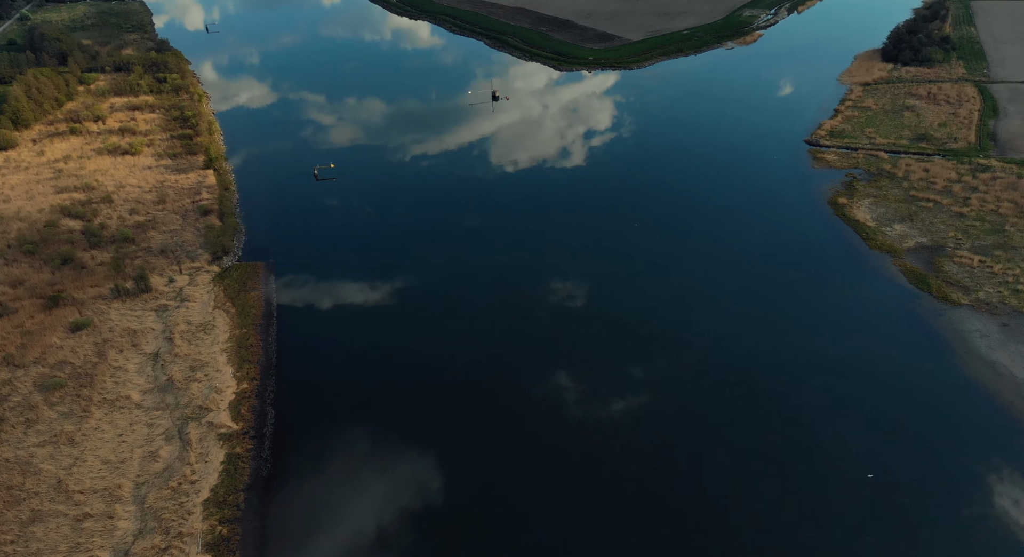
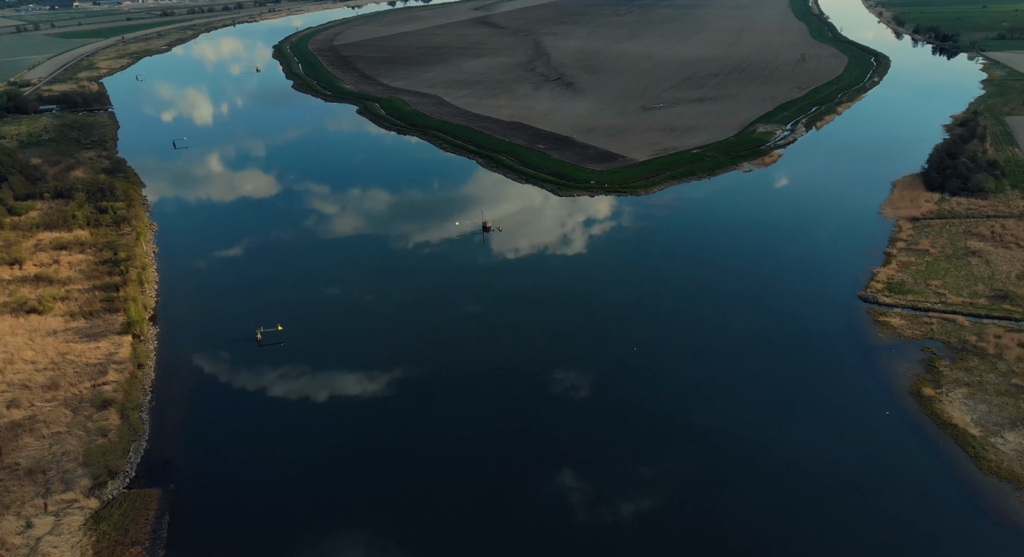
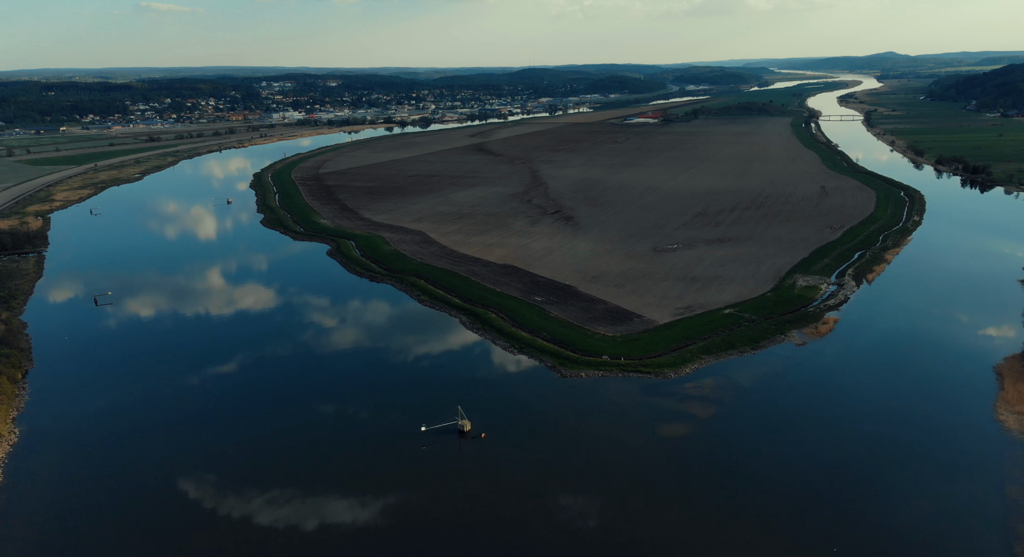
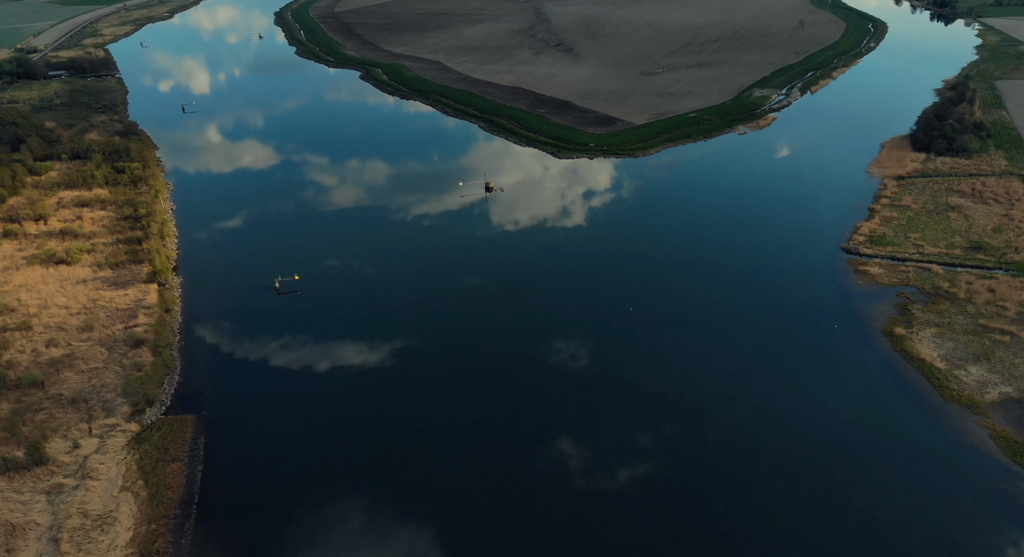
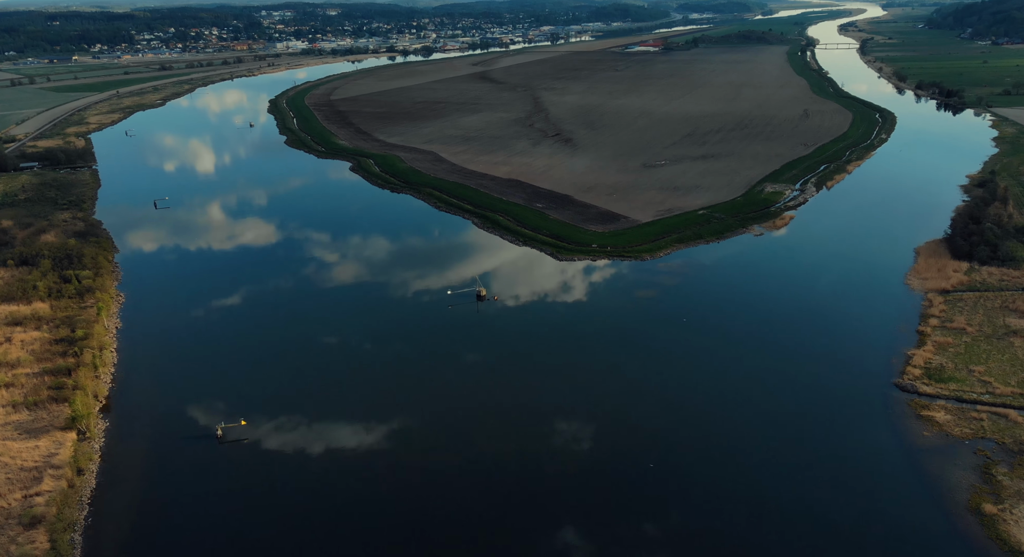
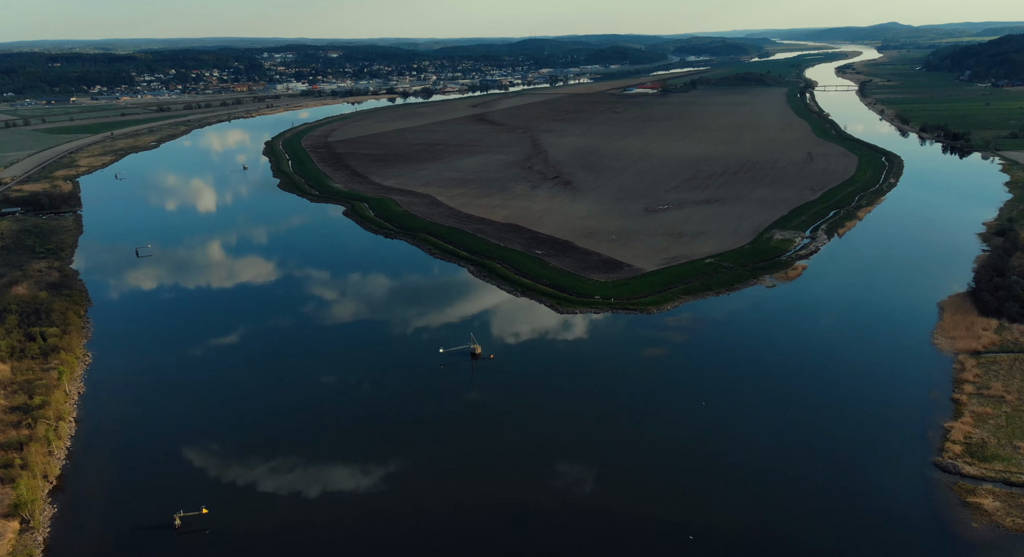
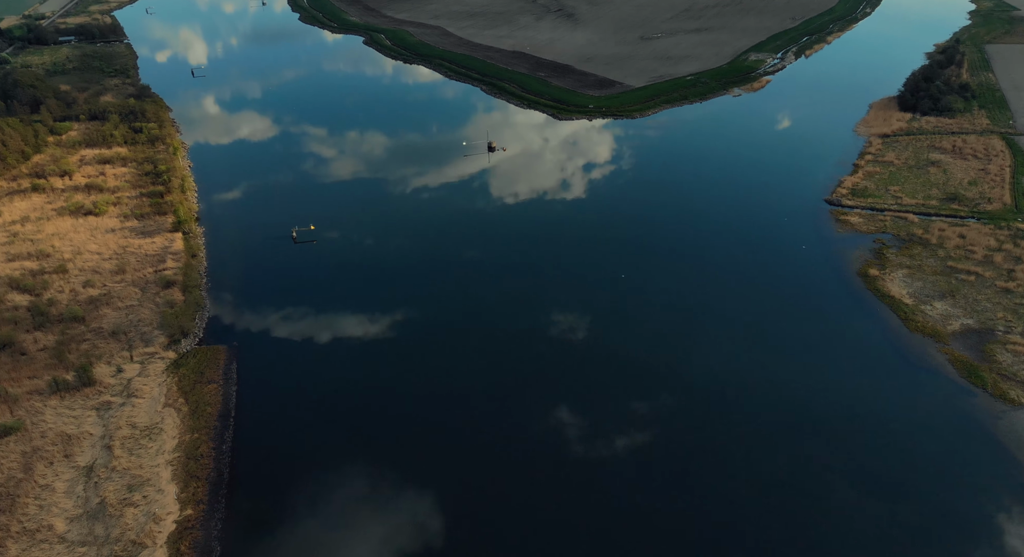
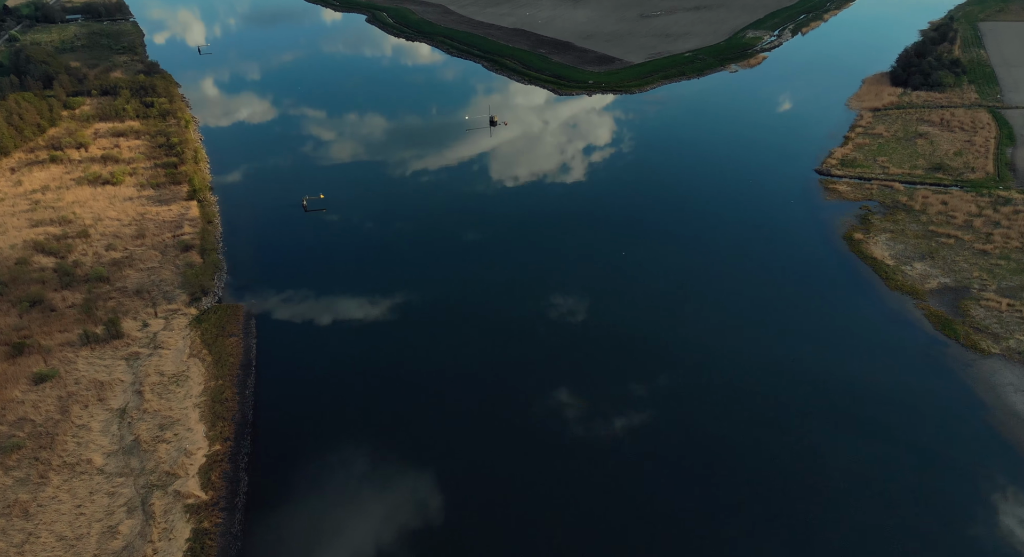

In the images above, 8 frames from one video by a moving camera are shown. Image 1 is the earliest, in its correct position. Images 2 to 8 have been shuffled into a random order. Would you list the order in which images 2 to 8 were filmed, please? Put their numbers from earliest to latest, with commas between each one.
8, 7, 4, 2, 5, 6, 3
